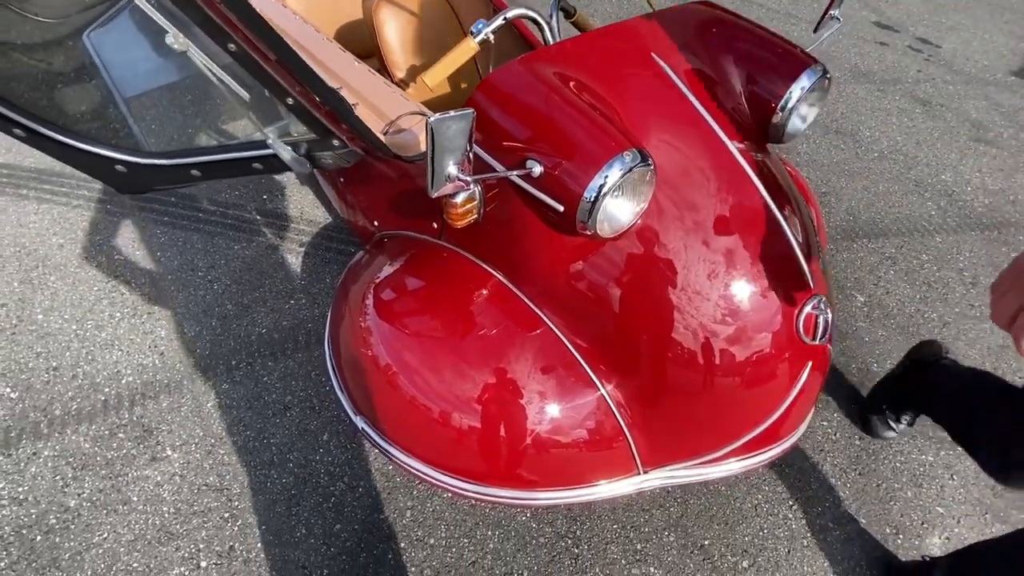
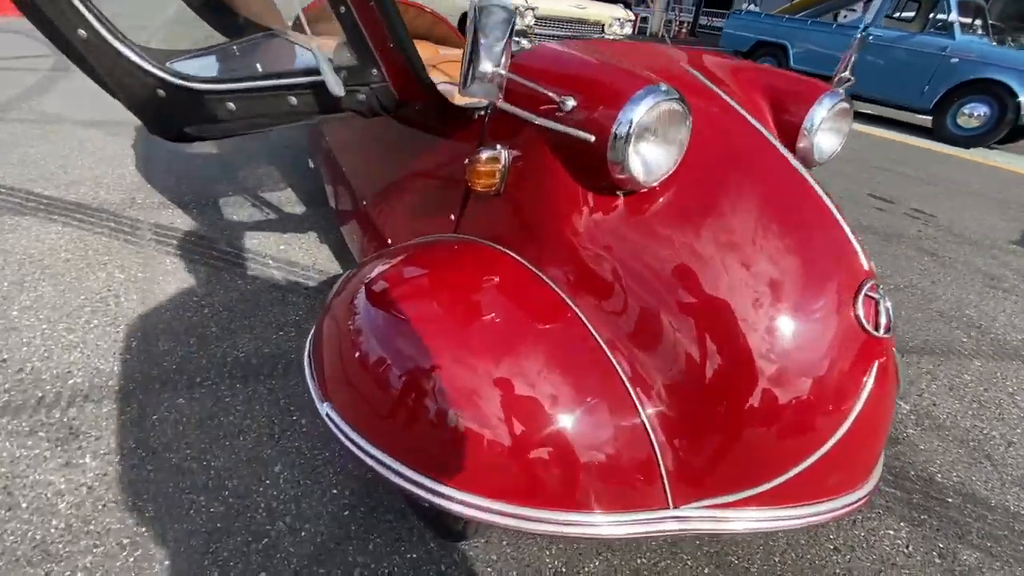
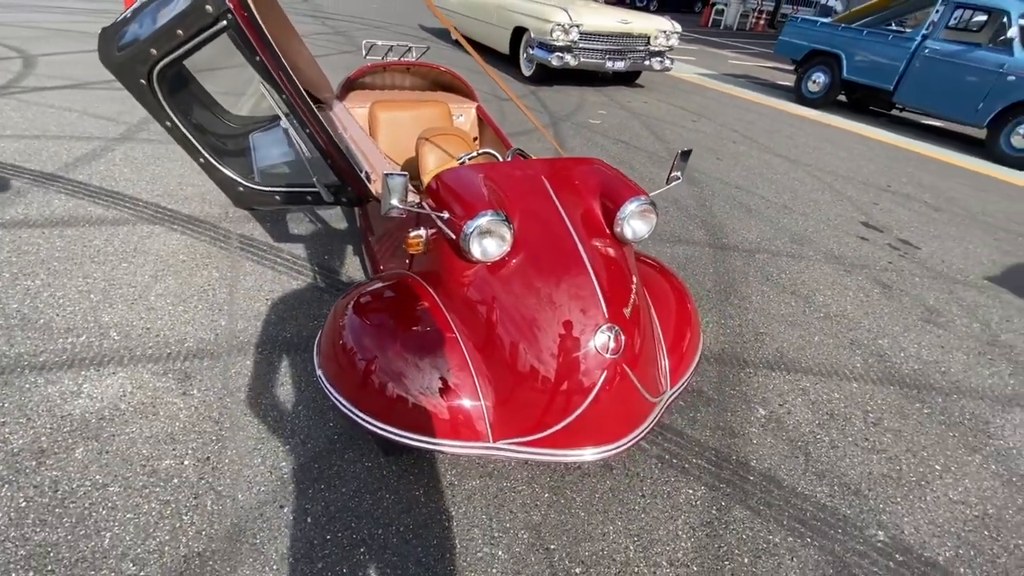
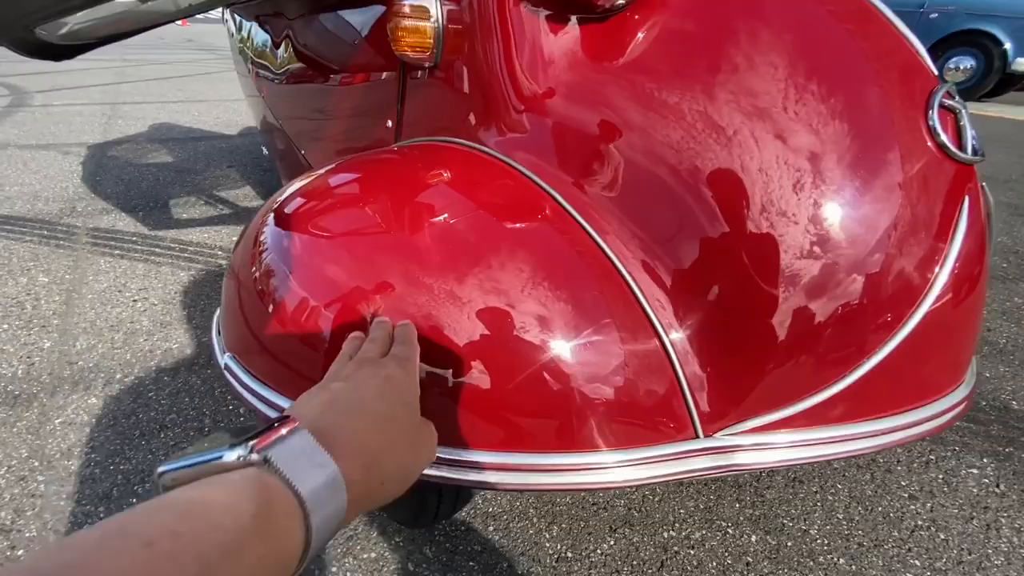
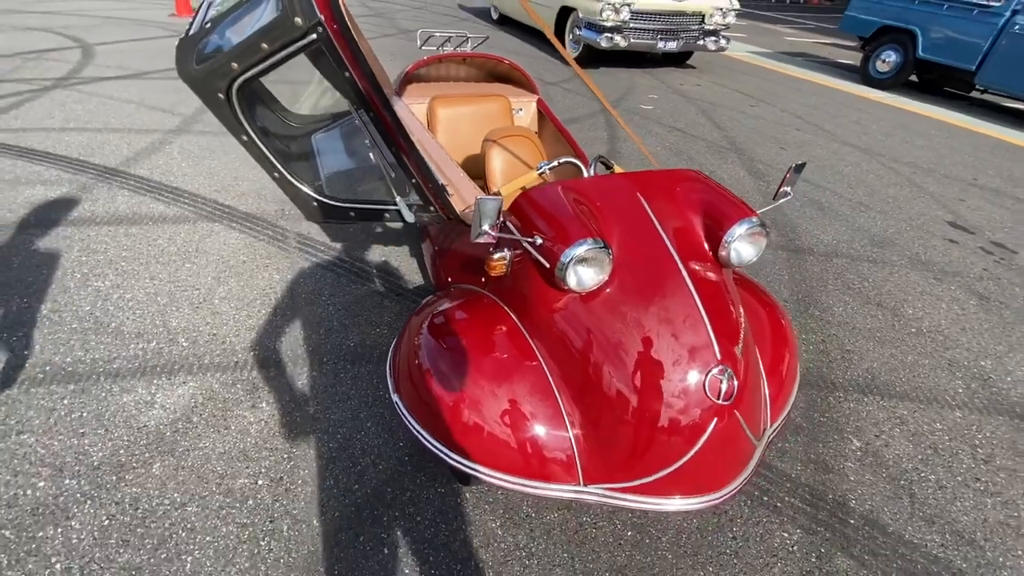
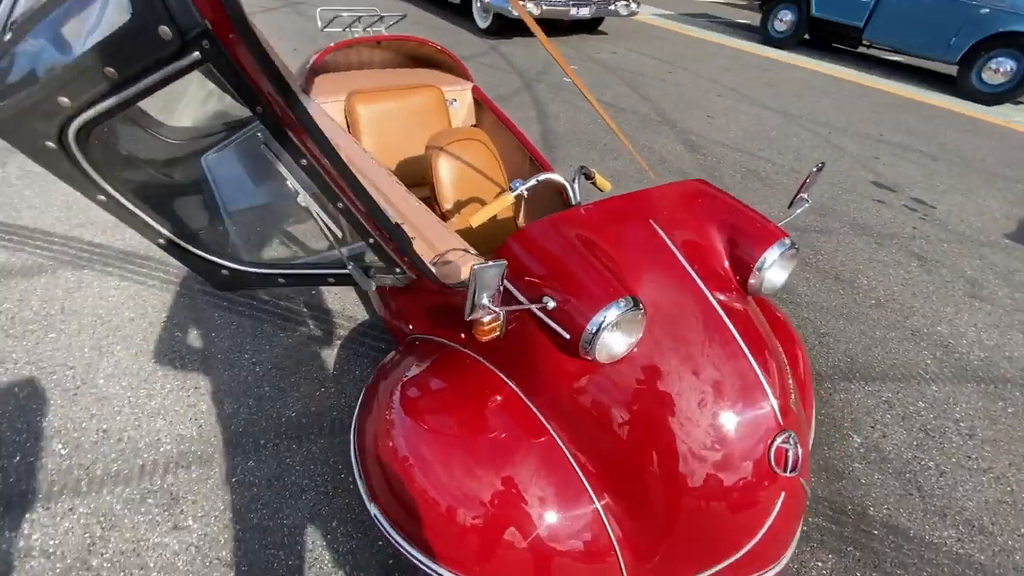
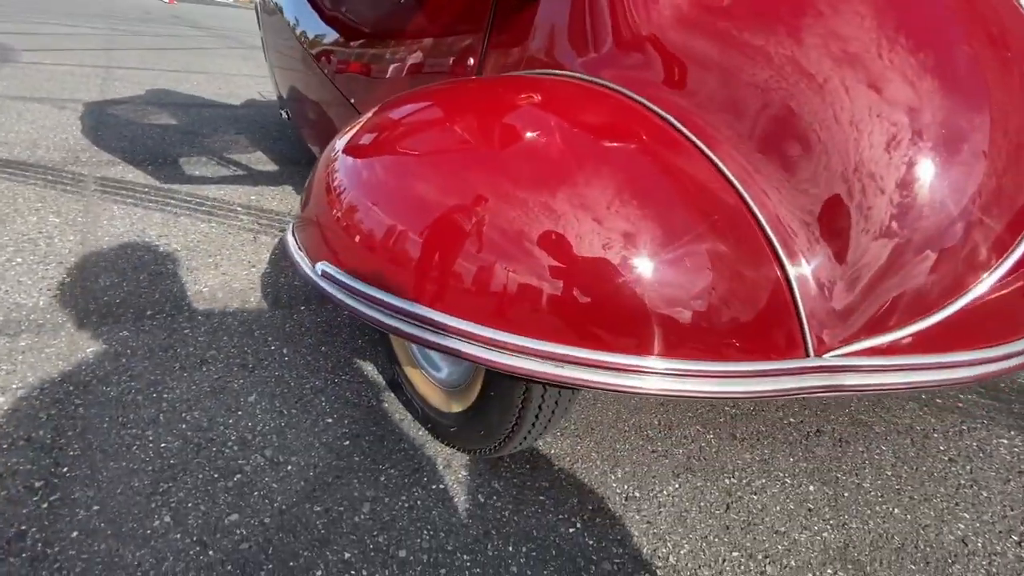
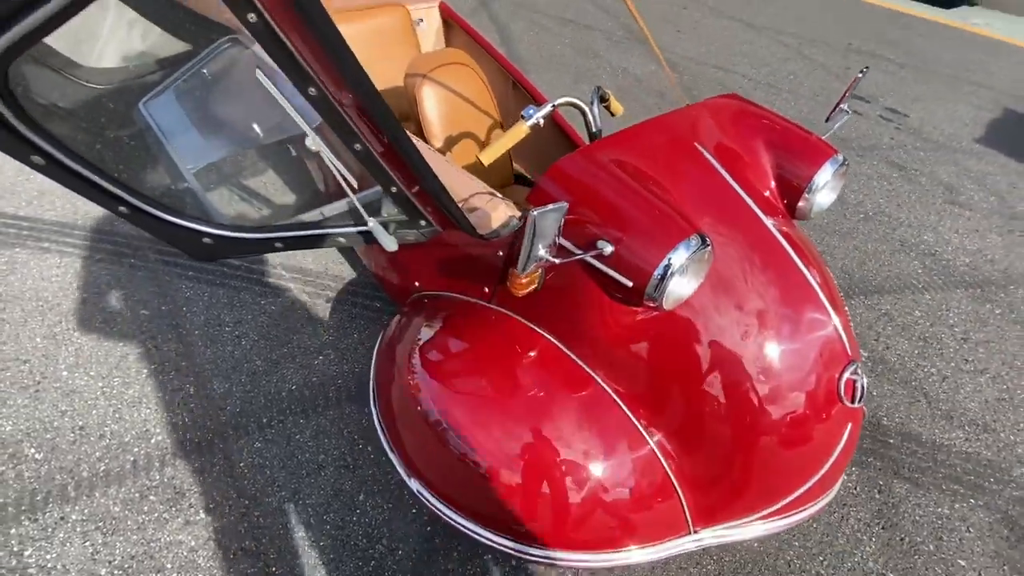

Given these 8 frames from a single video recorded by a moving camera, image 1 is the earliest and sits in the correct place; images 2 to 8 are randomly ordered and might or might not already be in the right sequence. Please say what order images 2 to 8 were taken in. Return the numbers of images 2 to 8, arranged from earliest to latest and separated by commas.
8, 6, 5, 3, 2, 7, 4
